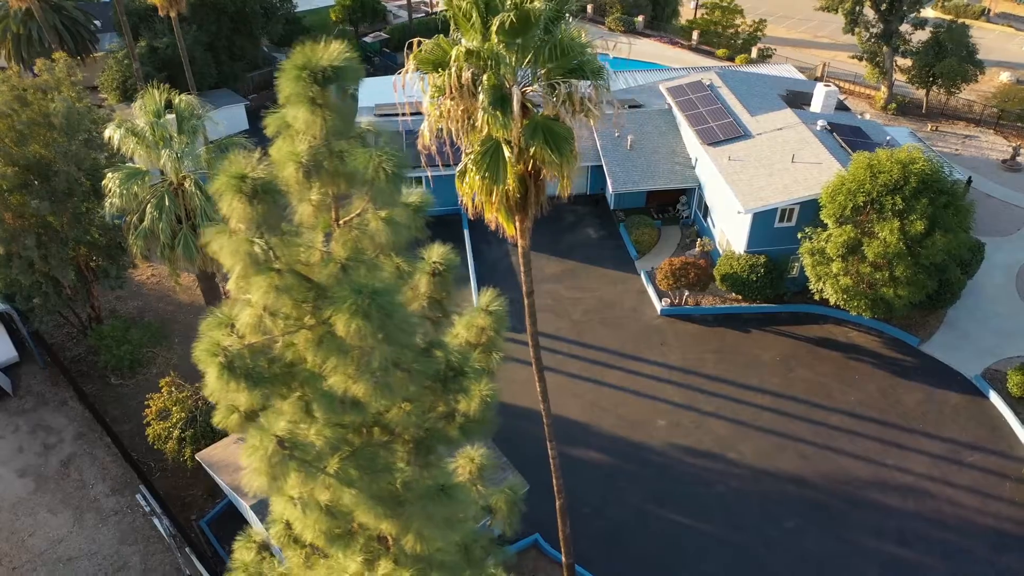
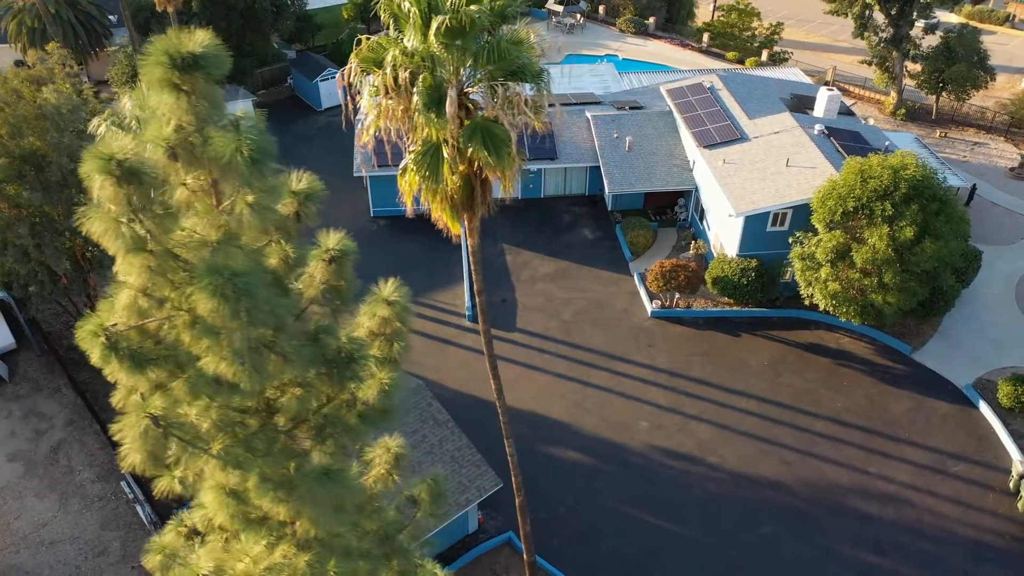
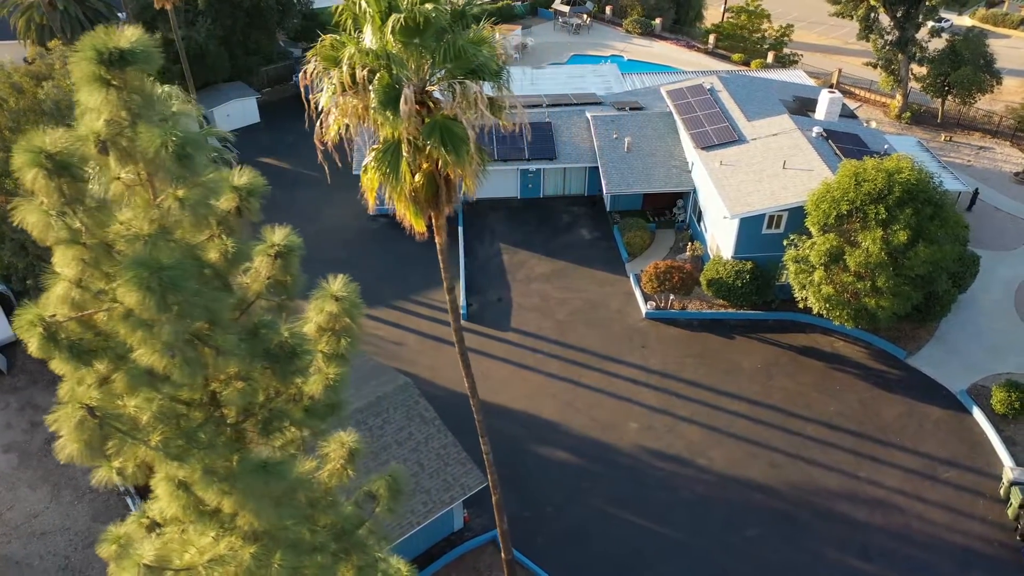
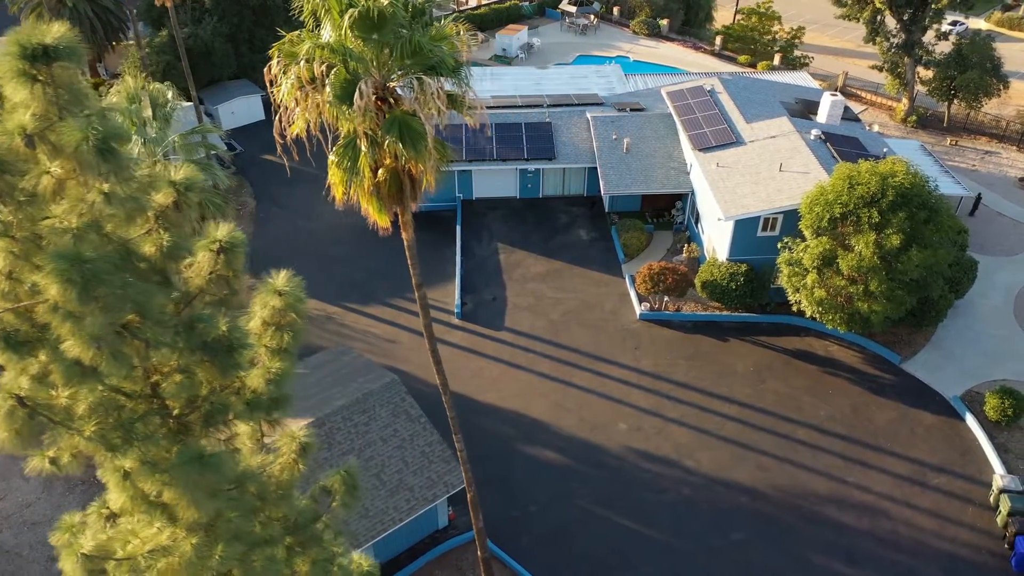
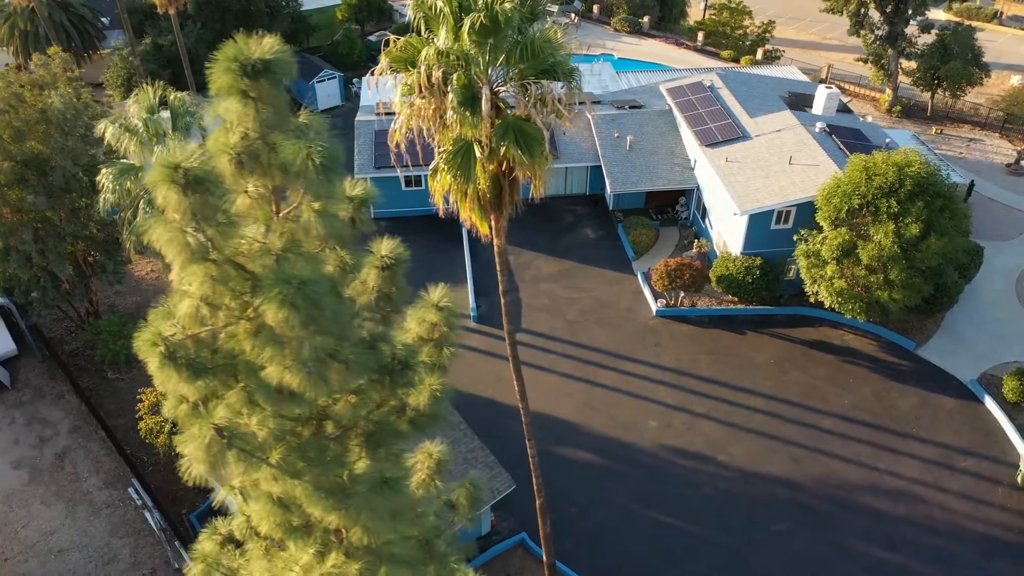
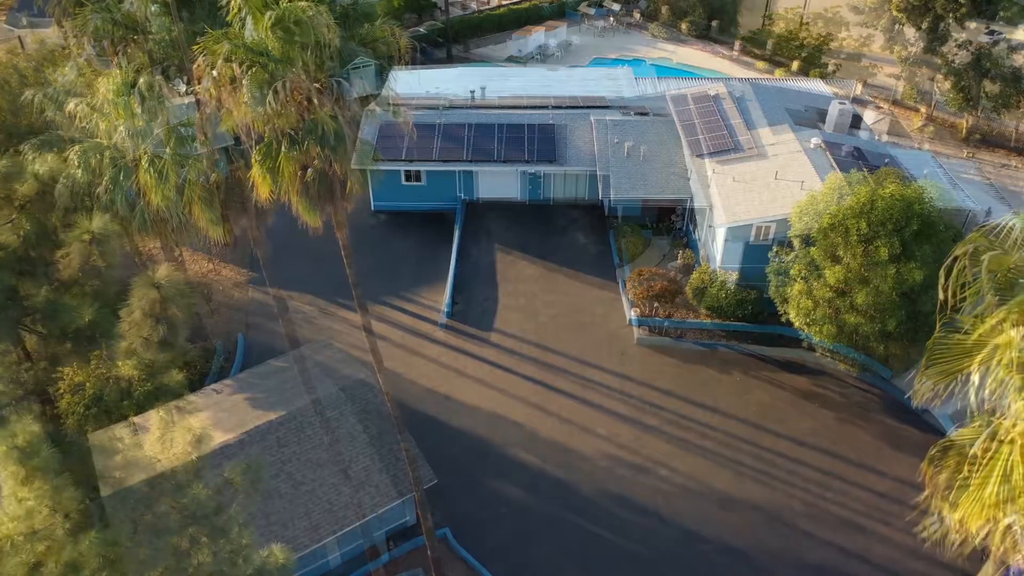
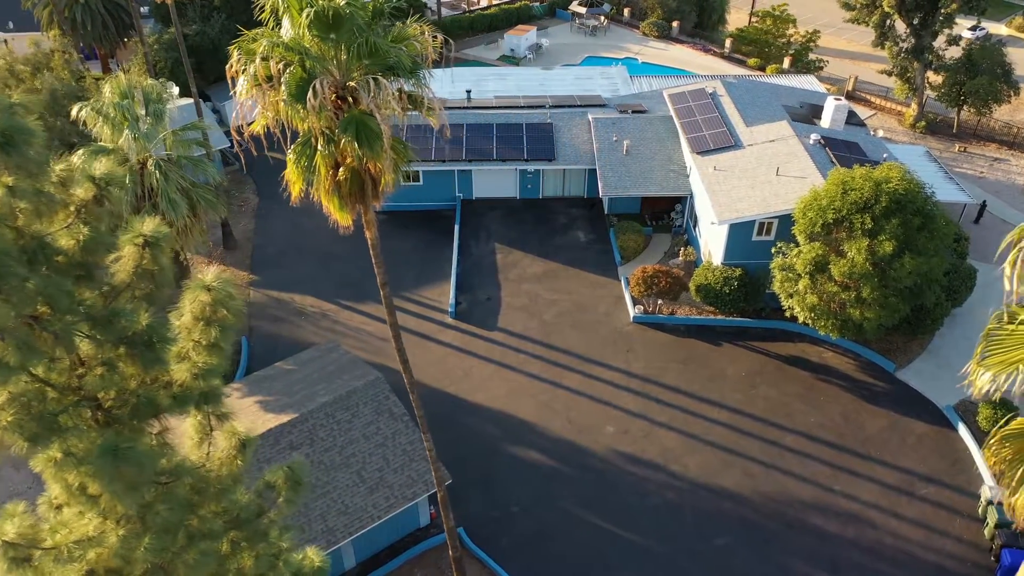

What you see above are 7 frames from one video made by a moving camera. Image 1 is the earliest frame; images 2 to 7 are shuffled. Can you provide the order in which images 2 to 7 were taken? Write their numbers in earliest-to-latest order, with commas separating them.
5, 2, 3, 4, 7, 6
